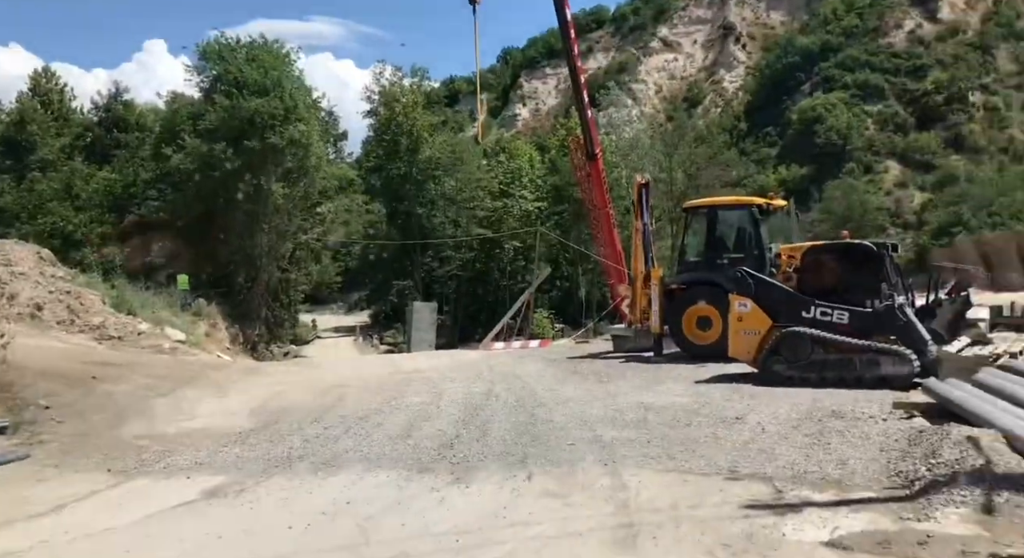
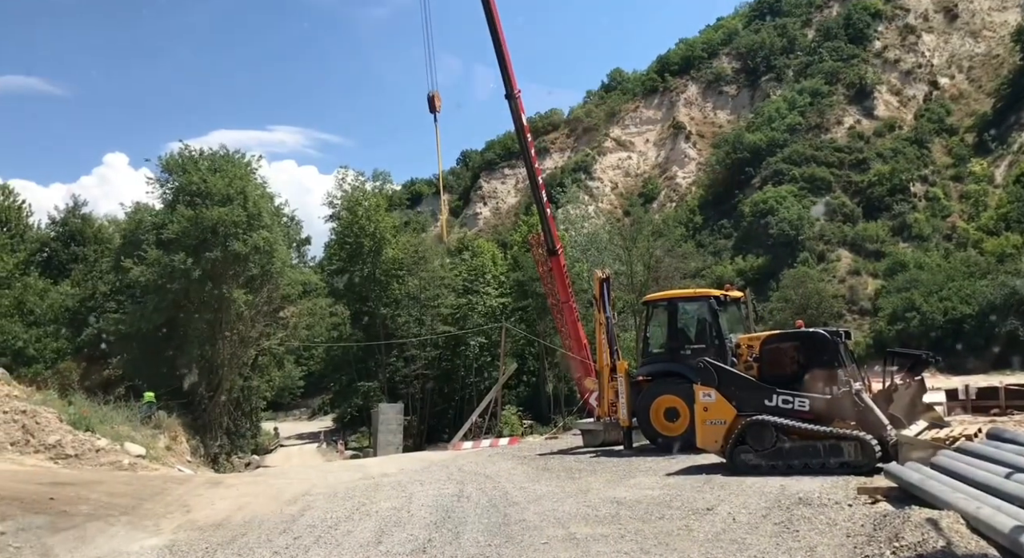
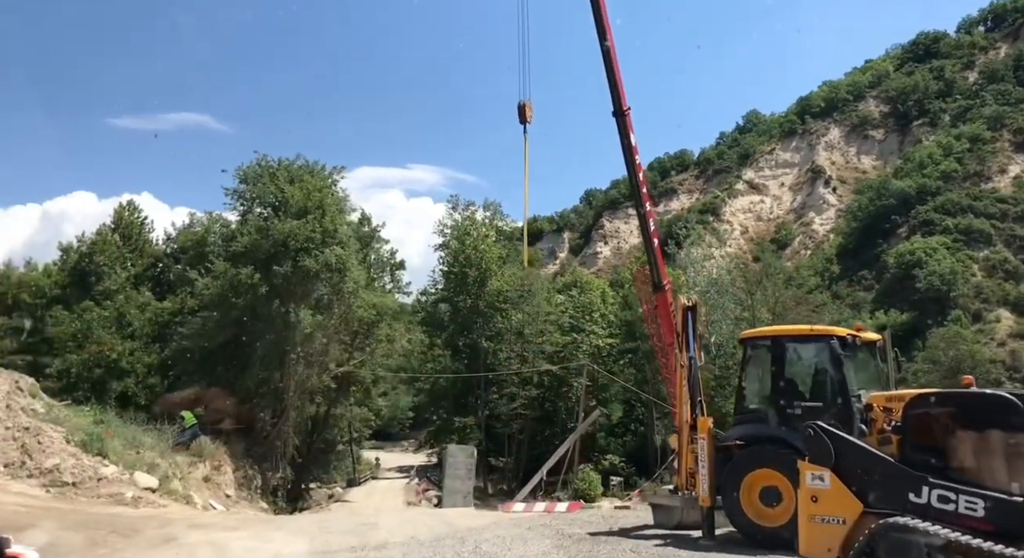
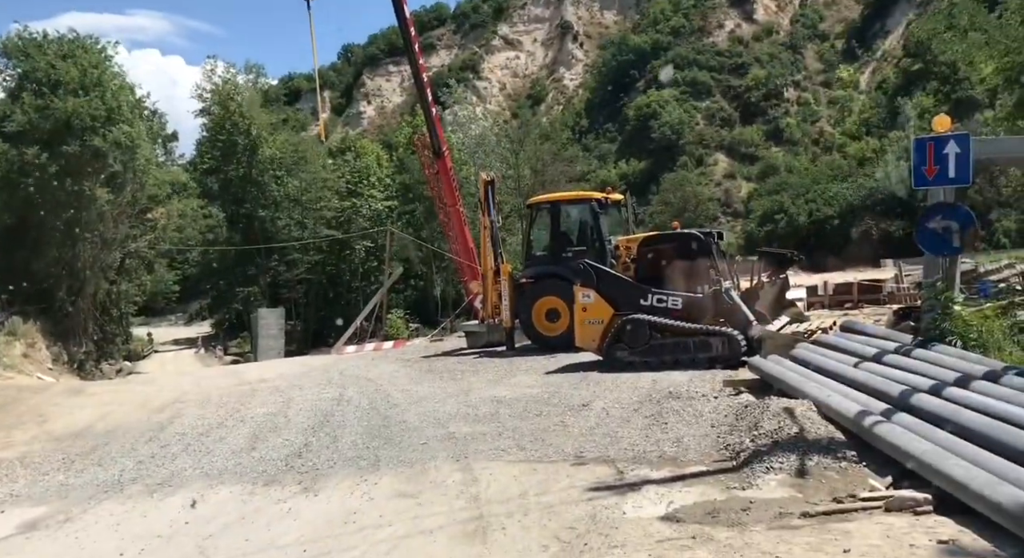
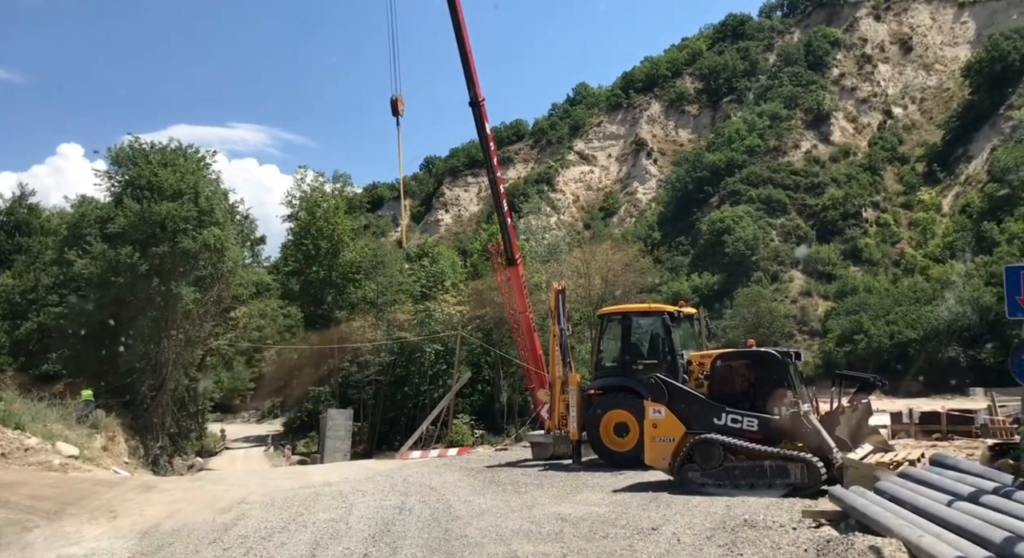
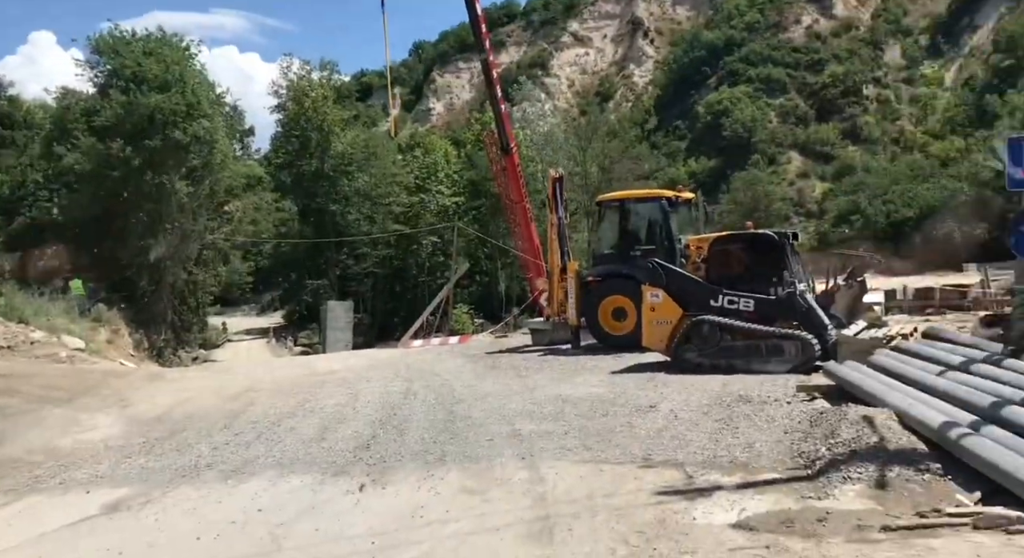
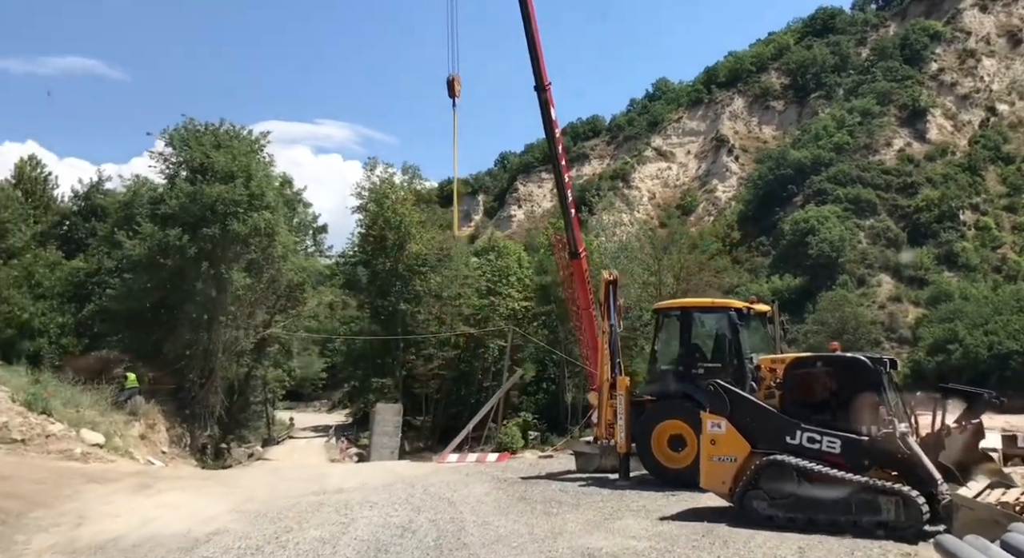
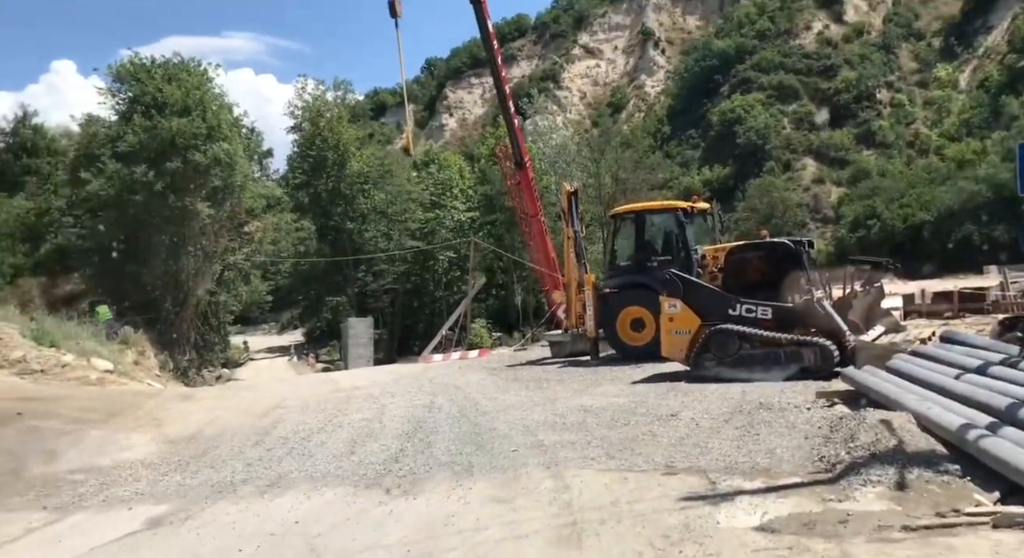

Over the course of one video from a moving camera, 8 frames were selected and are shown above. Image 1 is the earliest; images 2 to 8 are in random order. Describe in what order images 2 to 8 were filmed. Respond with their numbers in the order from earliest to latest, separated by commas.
6, 4, 8, 2, 5, 7, 3
